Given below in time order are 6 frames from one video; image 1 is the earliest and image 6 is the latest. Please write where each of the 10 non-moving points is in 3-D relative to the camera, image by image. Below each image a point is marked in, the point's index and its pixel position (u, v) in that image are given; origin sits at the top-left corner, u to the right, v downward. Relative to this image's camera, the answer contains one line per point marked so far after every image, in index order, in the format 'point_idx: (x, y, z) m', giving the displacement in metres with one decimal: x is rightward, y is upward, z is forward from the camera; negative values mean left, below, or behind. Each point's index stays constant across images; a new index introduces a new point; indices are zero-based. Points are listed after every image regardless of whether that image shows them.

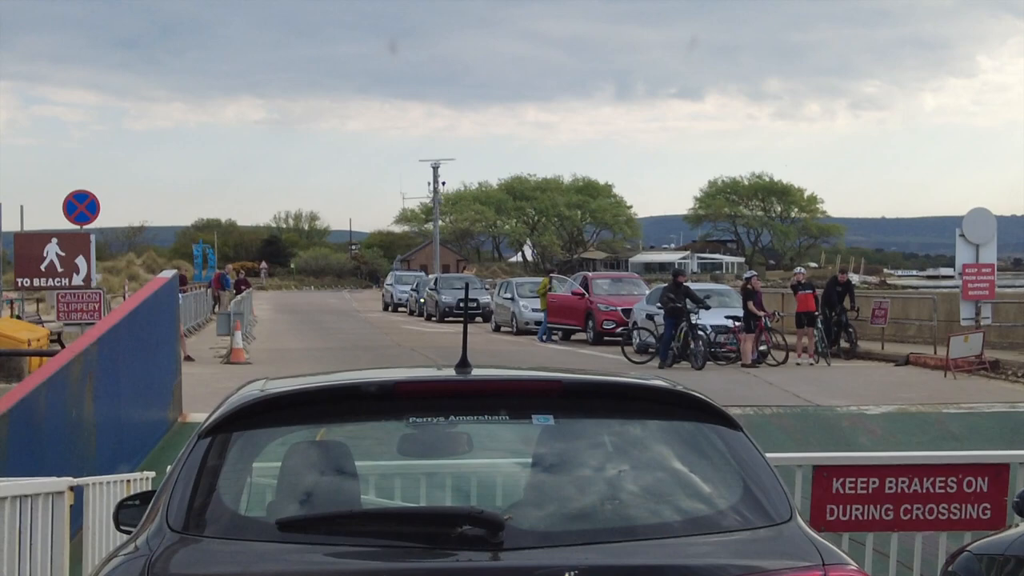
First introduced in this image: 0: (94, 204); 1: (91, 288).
0: (-6.7, +1.4, +18.1) m
1: (-6.9, 0.0, +18.6) m
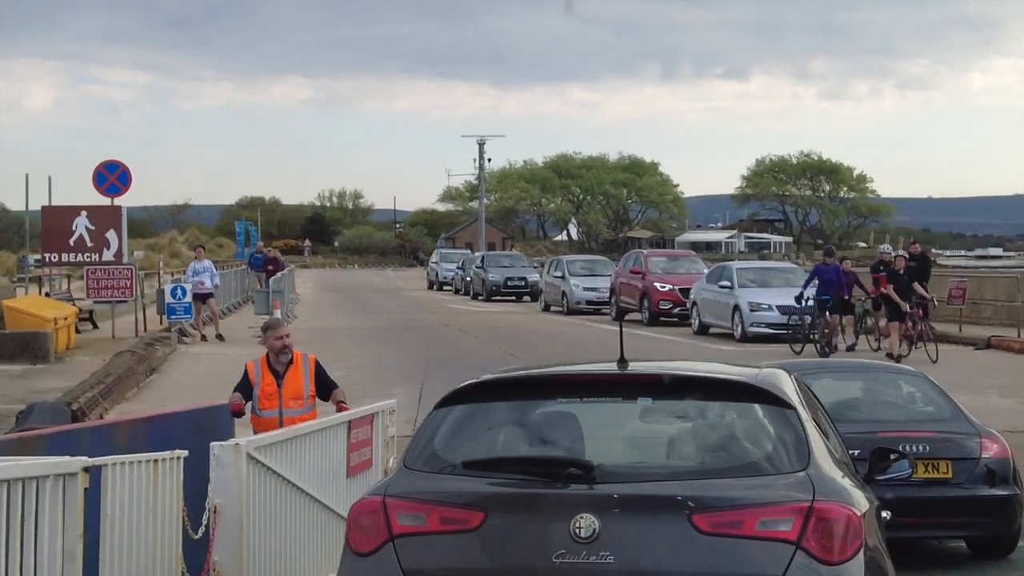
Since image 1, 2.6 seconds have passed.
0: (-5.8, +1.7, +17.2) m
1: (-6.1, +0.4, +17.7) m
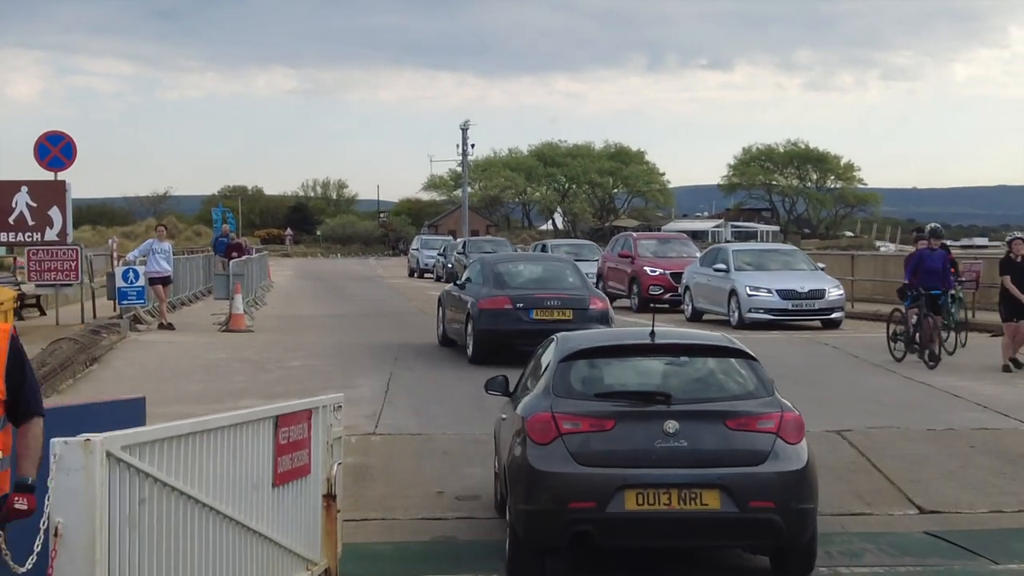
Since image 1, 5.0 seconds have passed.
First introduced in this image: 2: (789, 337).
0: (-6.1, +2.0, +15.7) m
1: (-6.4, +0.6, +16.3) m
2: (+4.1, -0.7, +16.6) m
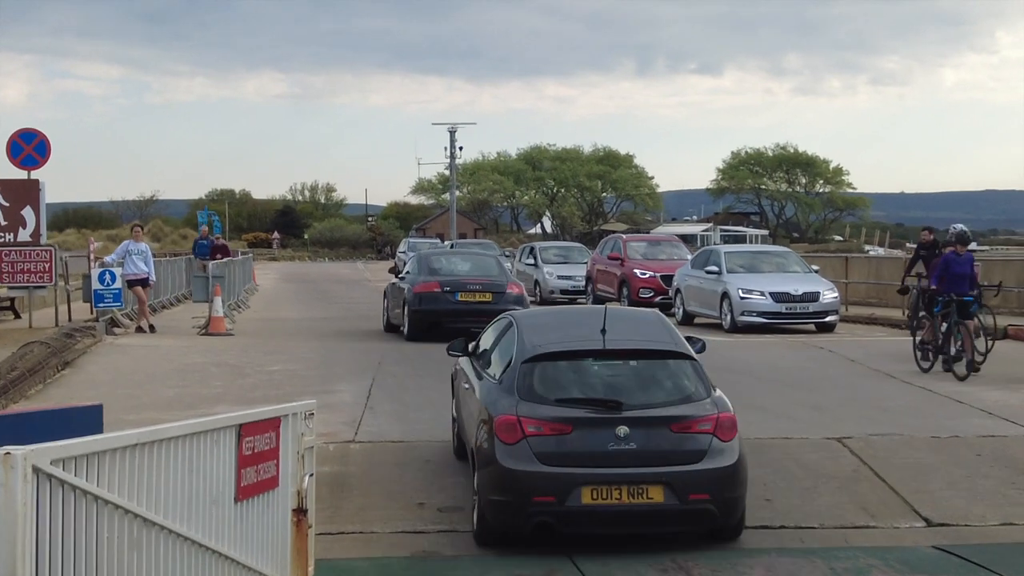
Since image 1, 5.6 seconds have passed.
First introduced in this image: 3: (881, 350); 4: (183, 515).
0: (-6.3, +1.9, +15.3) m
1: (-6.6, +0.6, +15.8) m
2: (+3.9, -0.7, +16.2) m
3: (+5.0, -0.8, +15.3) m
4: (-1.3, -0.9, +4.4) m
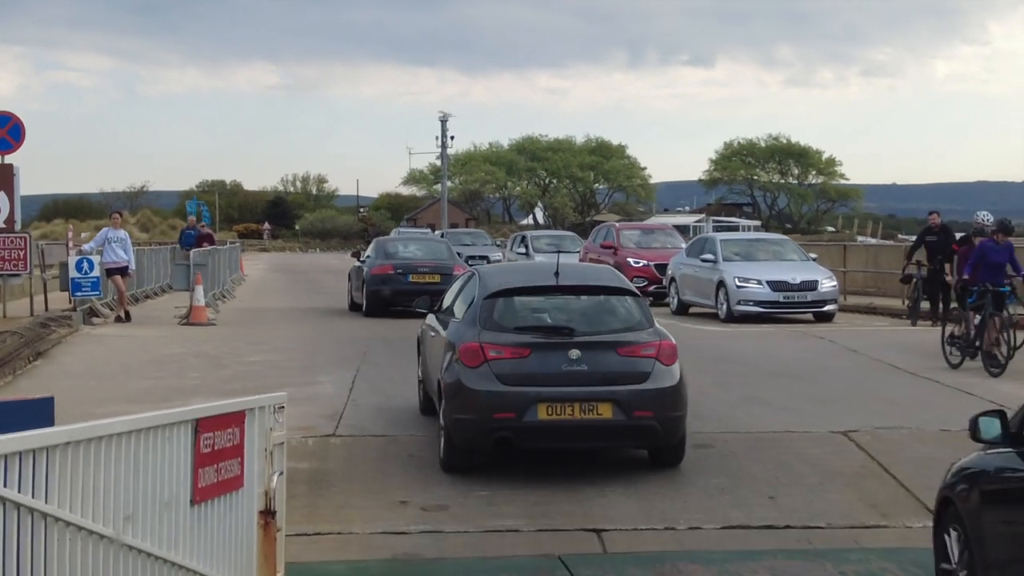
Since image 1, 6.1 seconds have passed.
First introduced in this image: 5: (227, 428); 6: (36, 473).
0: (-6.4, +2.1, +14.8) m
1: (-6.7, +0.7, +15.3) m
2: (+3.7, -0.6, +15.8) m
3: (+4.8, -0.7, +14.8) m
4: (-1.3, -0.8, +3.9) m
5: (-1.2, -0.6, +4.7) m
6: (-1.4, -0.6, +3.4) m
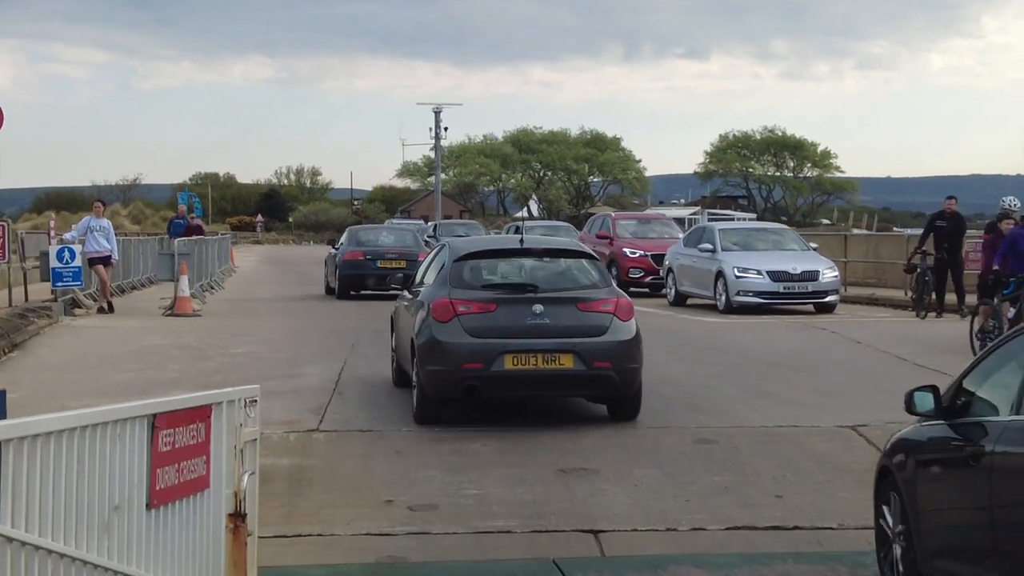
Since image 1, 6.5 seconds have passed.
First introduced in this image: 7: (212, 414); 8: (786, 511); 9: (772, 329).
0: (-6.5, +2.2, +14.3) m
1: (-6.8, +0.9, +14.9) m
2: (+3.7, -0.5, +15.4) m
3: (+4.8, -0.5, +14.5) m
4: (-1.3, -0.7, +3.5) m
5: (-1.2, -0.5, +4.2) m
6: (-1.4, -0.5, +3.0) m
7: (-1.2, -0.5, +4.4) m
8: (+1.6, -1.3, +6.5) m
9: (+3.3, -0.5, +14.6) m
